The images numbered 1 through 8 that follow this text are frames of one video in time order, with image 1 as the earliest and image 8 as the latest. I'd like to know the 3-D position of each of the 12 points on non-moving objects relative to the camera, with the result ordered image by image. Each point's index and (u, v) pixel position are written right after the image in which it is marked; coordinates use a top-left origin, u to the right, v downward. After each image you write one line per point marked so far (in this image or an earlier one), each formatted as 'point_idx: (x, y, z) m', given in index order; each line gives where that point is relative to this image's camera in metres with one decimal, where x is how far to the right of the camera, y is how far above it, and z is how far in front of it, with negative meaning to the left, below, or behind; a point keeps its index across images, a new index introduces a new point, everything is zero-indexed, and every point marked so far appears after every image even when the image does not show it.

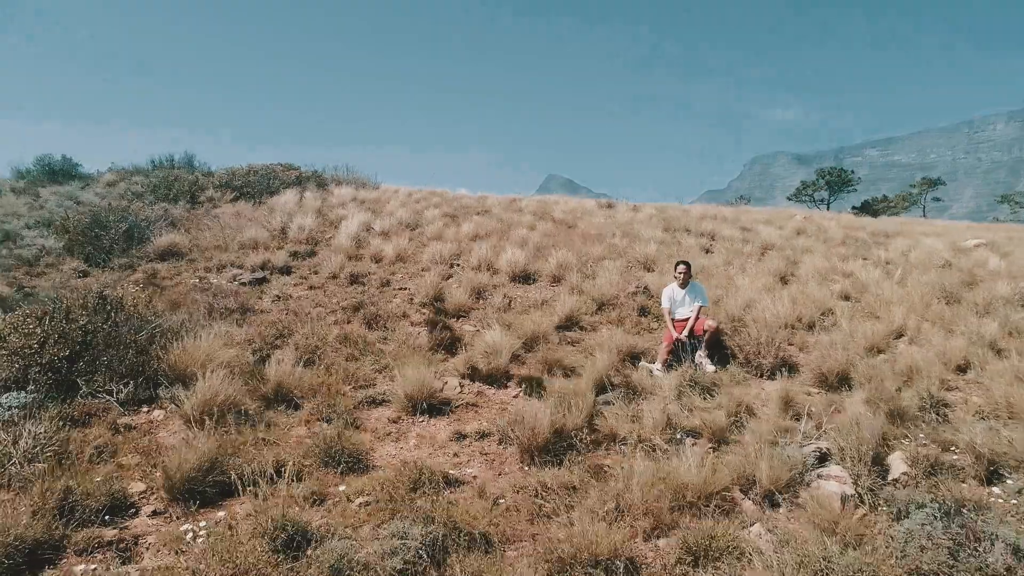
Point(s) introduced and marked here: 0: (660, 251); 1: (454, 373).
0: (+2.1, +0.5, +9.9) m
1: (-0.5, -0.7, +5.7) m
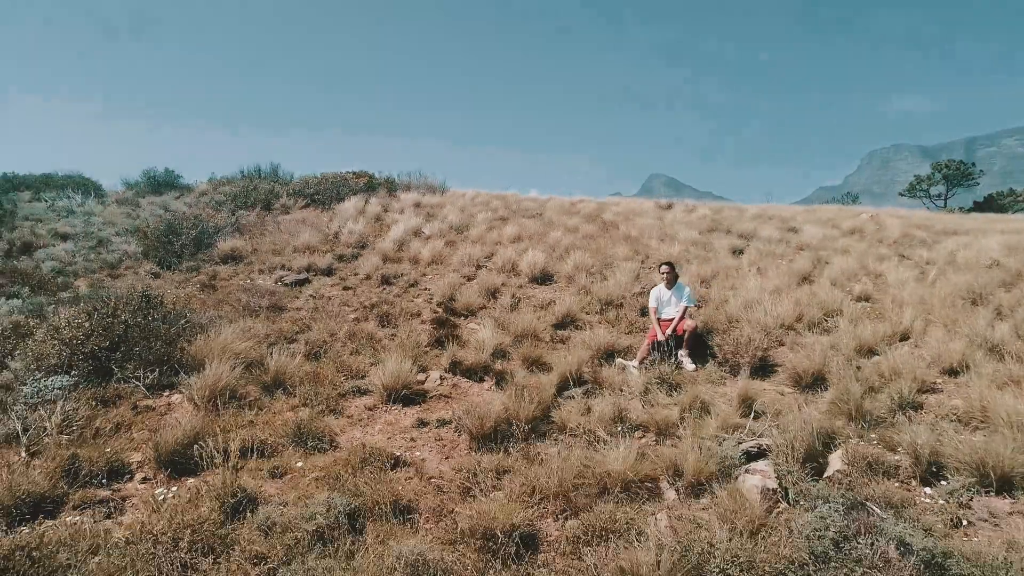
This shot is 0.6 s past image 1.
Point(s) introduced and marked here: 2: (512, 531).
0: (+2.5, +0.5, +10.0) m
1: (-0.6, -0.7, +6.2) m
2: (0.0, -1.3, +3.8) m
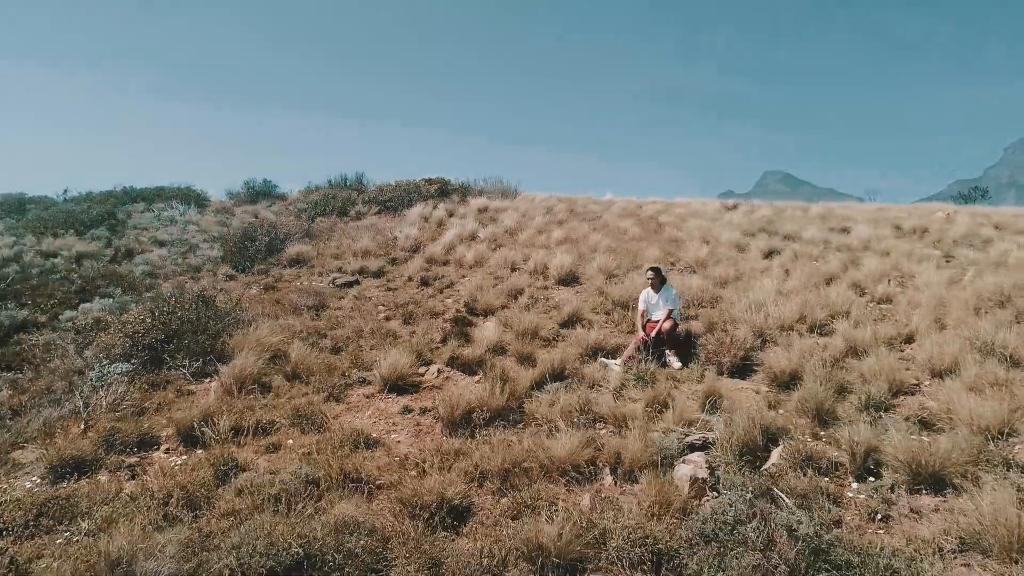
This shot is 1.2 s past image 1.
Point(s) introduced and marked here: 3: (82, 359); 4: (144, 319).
0: (+2.9, +0.5, +10.1) m
1: (-0.7, -0.7, +6.8) m
2: (-0.4, -1.3, +4.3) m
3: (-4.3, -0.7, +7.2) m
4: (-3.8, -0.4, +7.5) m
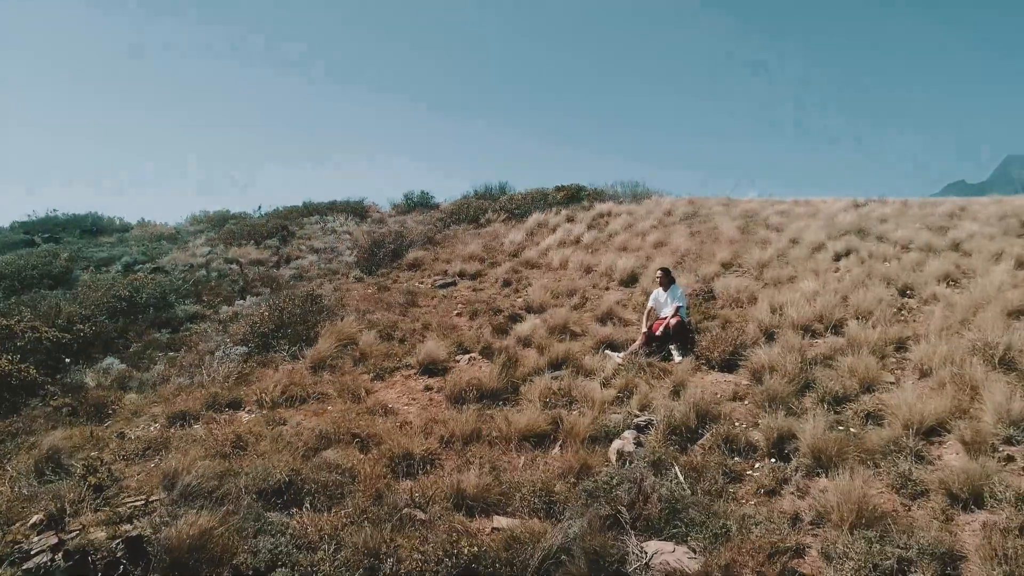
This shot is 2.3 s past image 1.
0: (+3.9, +0.4, +10.2) m
1: (-0.4, -0.7, +8.0) m
2: (-0.8, -1.3, +5.5) m
3: (-3.8, -0.7, +9.3) m
4: (-3.3, -0.4, +9.4) m
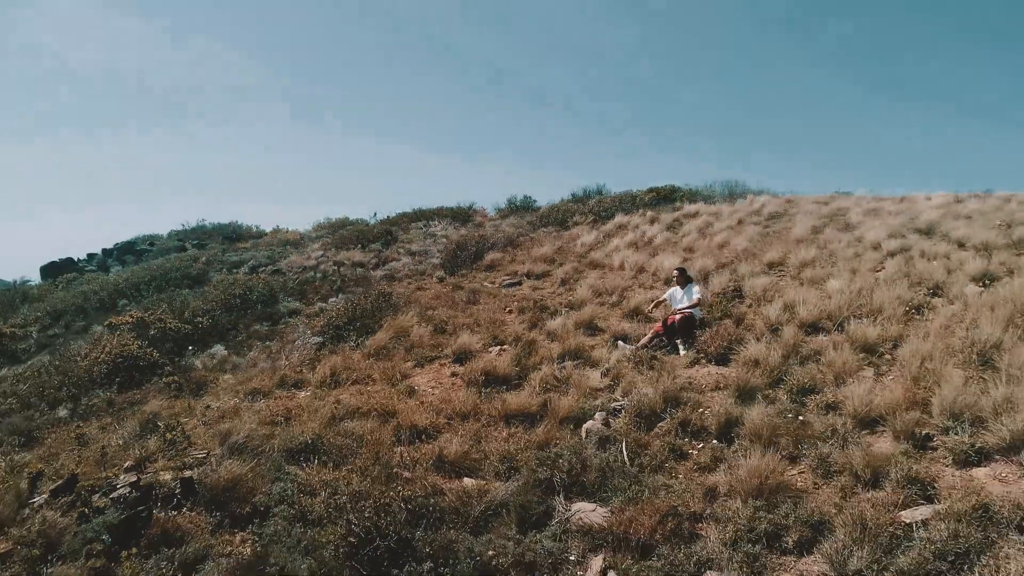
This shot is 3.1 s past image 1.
0: (+4.6, +0.4, +10.2) m
1: (-0.1, -0.7, +8.8) m
2: (-0.9, -1.3, +6.5) m
3: (-3.2, -0.7, +10.8) m
4: (-2.6, -0.4, +10.8) m
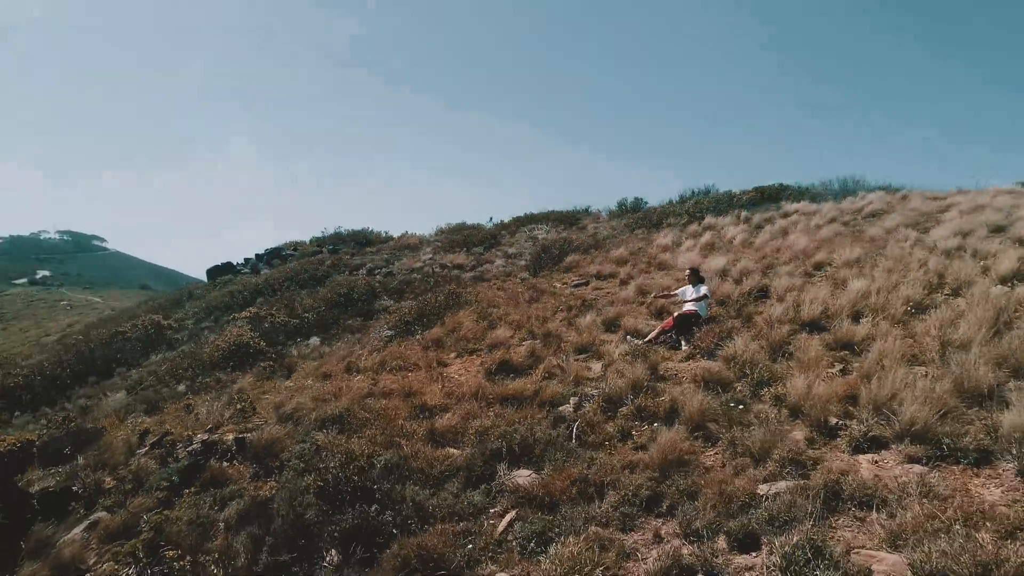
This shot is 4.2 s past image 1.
0: (+5.3, +0.4, +10.1) m
1: (+0.4, -0.6, +9.7) m
2: (-1.0, -1.3, +7.6) m
3: (-2.2, -0.7, +12.3) m
4: (-1.7, -0.4, +12.2) m
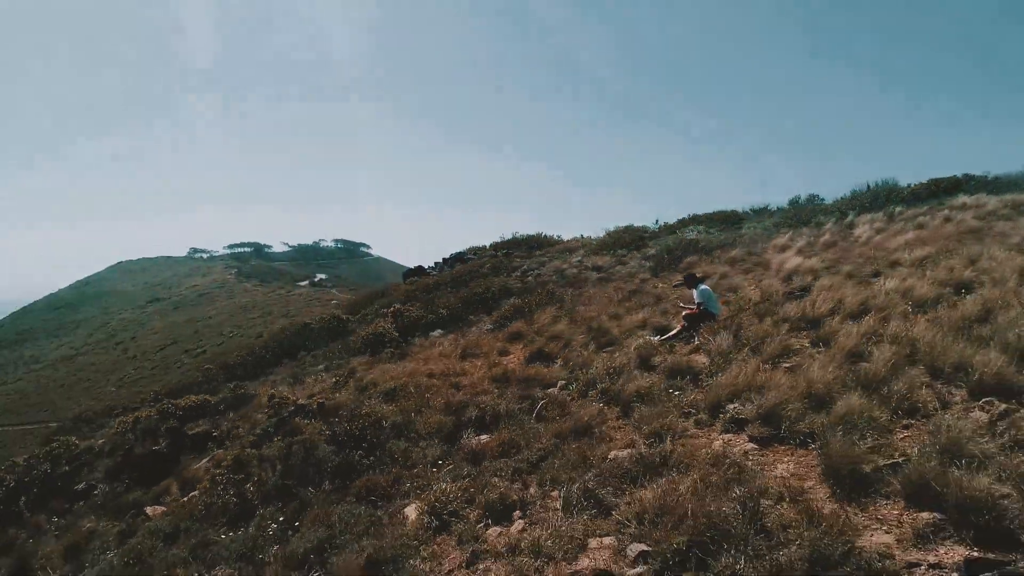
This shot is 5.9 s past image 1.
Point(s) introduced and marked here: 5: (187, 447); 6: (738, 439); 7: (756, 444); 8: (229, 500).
0: (+6.0, +0.4, +9.5) m
1: (+1.2, -0.6, +10.7) m
2: (-0.7, -1.2, +9.1) m
3: (-0.5, -0.7, +14.0) m
4: (0.0, -0.4, +13.7) m
5: (-4.5, -2.2, +10.0) m
6: (+1.7, -1.1, +5.3) m
7: (+1.7, -1.1, +5.1) m
8: (-2.8, -2.1, +7.0) m
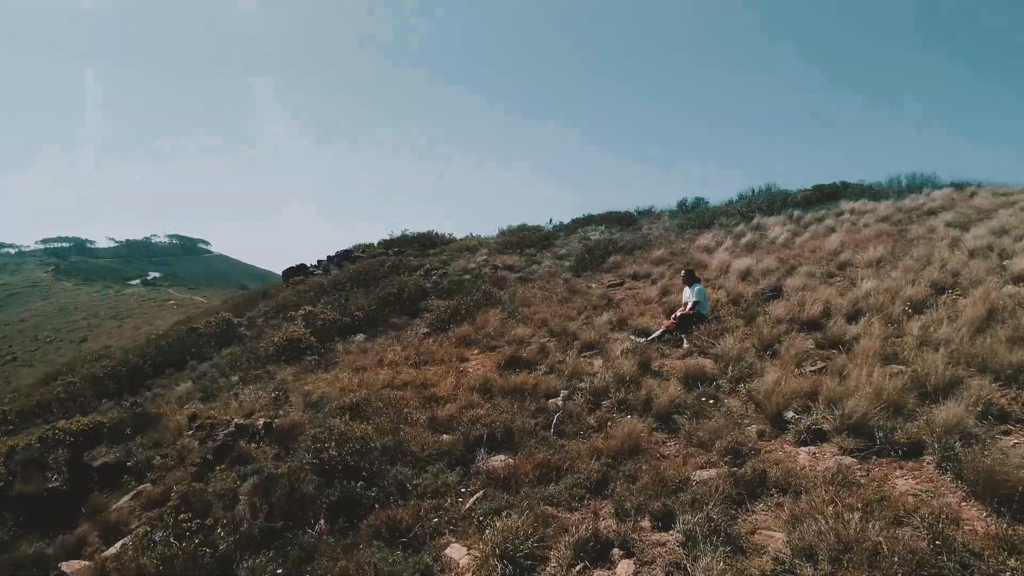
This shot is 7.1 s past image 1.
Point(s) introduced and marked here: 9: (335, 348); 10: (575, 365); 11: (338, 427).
0: (+5.5, +0.4, +10.0) m
1: (+0.6, -0.6, +10.2) m
2: (-0.9, -1.3, +8.2) m
3: (-1.7, -0.7, +13.0) m
4: (-1.1, -0.4, +12.8) m
5: (-4.8, -2.2, +8.3) m
6: (+2.2, -1.1, +4.9) m
7: (+2.3, -1.1, +4.8) m
8: (-2.5, -2.1, +5.7) m
9: (-3.1, -1.1, +12.7) m
10: (+0.7, -0.9, +8.2) m
11: (-1.8, -1.5, +7.6) m
